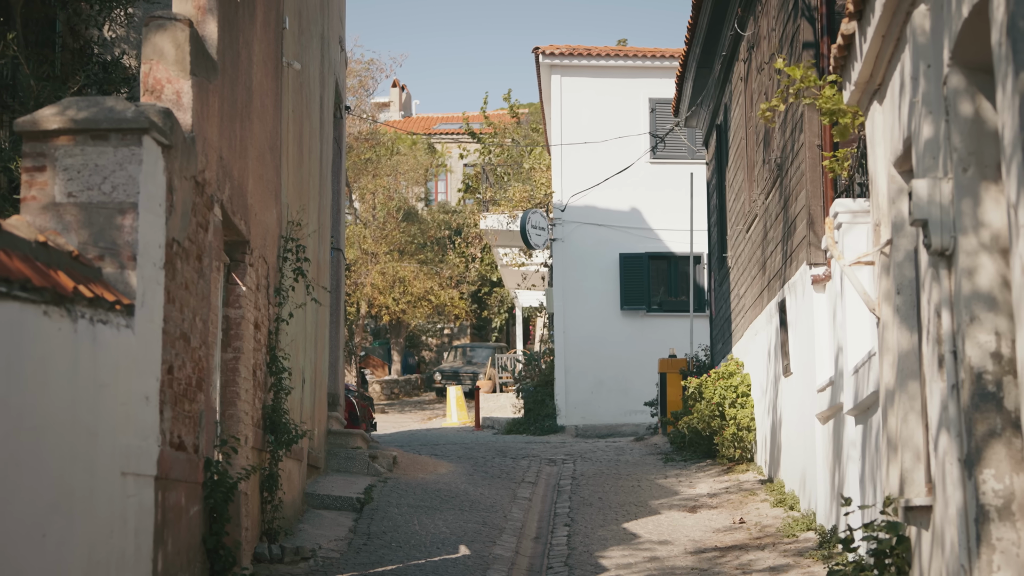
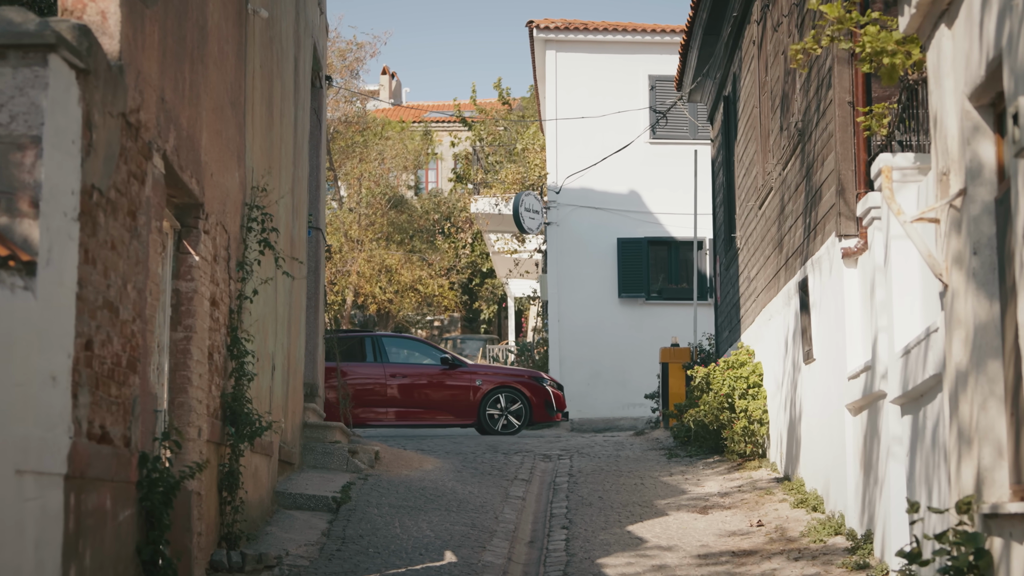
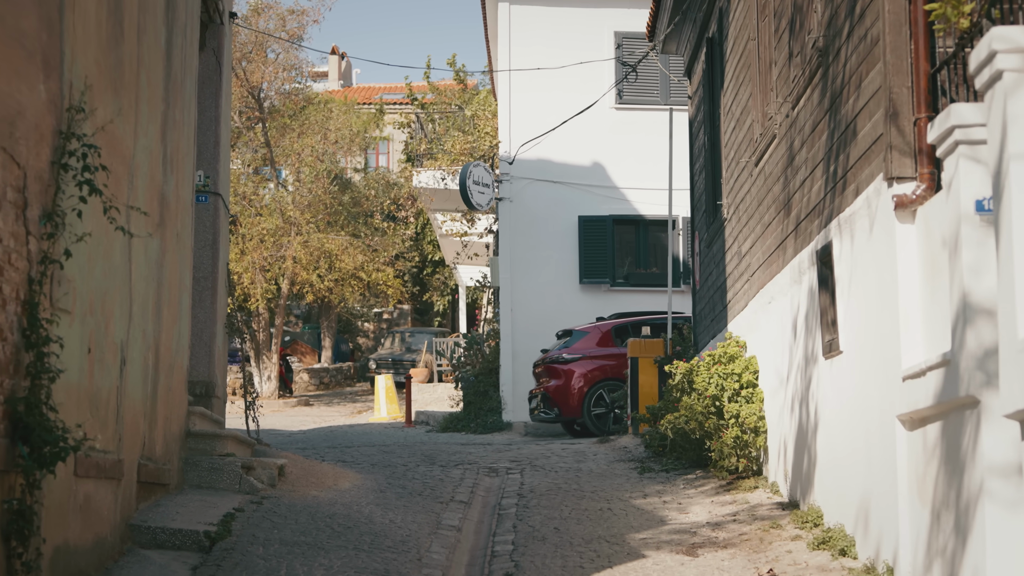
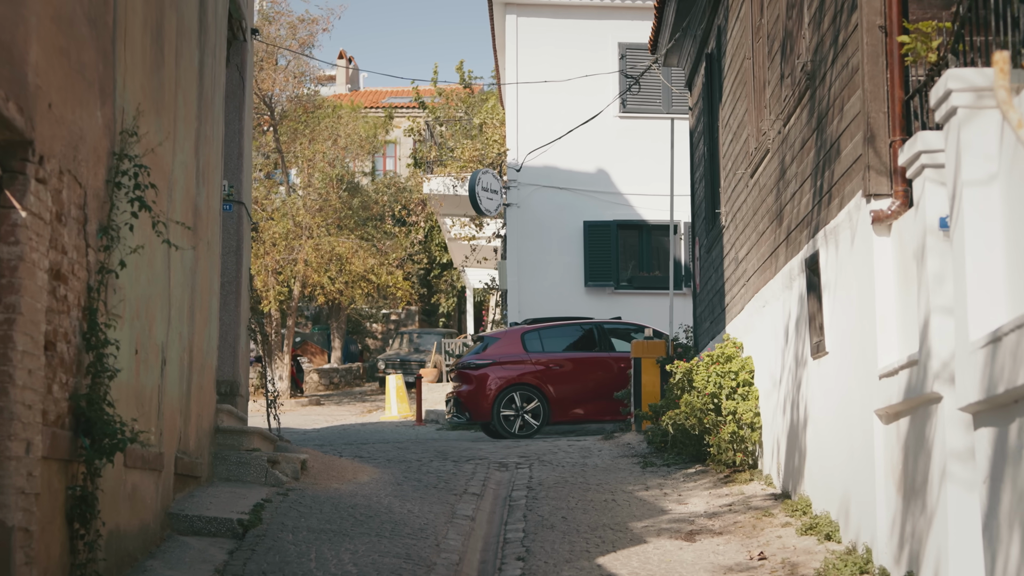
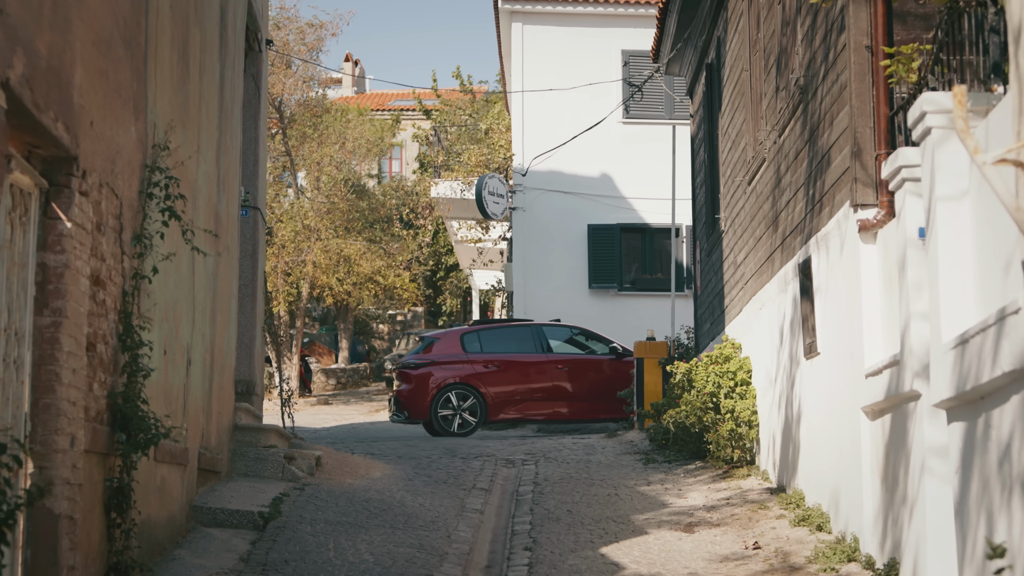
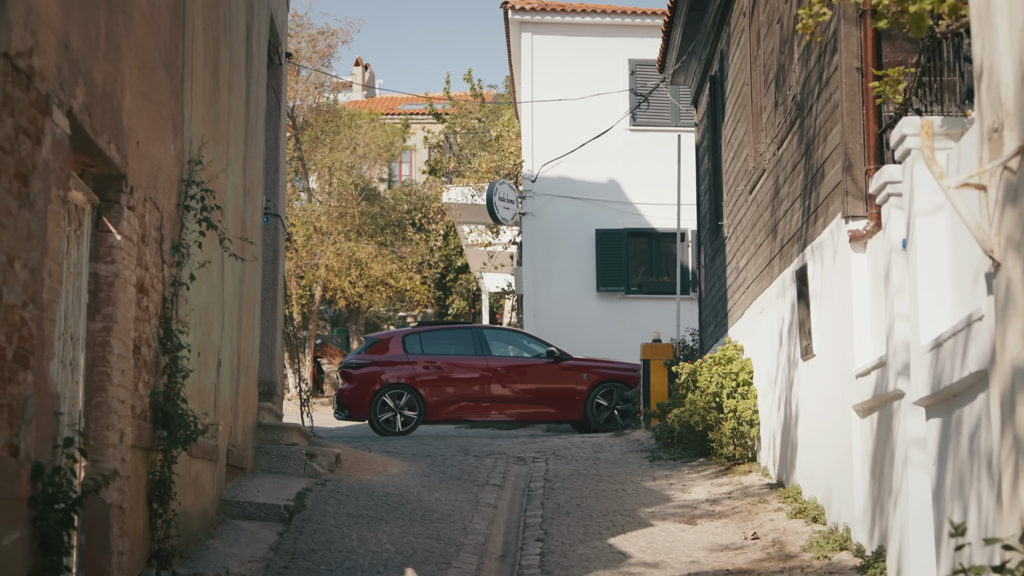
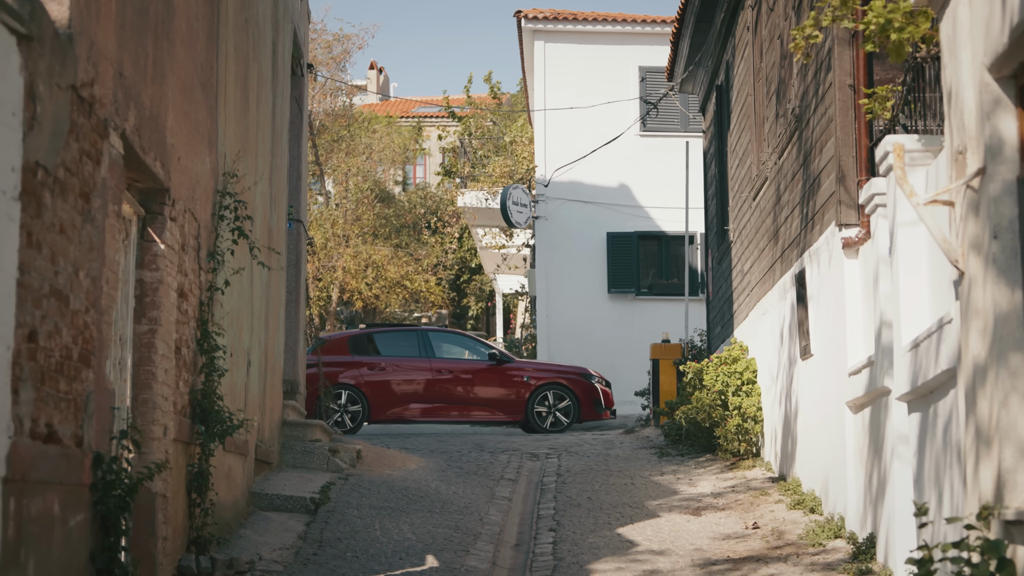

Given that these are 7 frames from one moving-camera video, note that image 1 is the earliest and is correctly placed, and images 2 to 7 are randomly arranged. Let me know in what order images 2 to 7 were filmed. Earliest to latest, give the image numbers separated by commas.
2, 7, 6, 5, 4, 3
